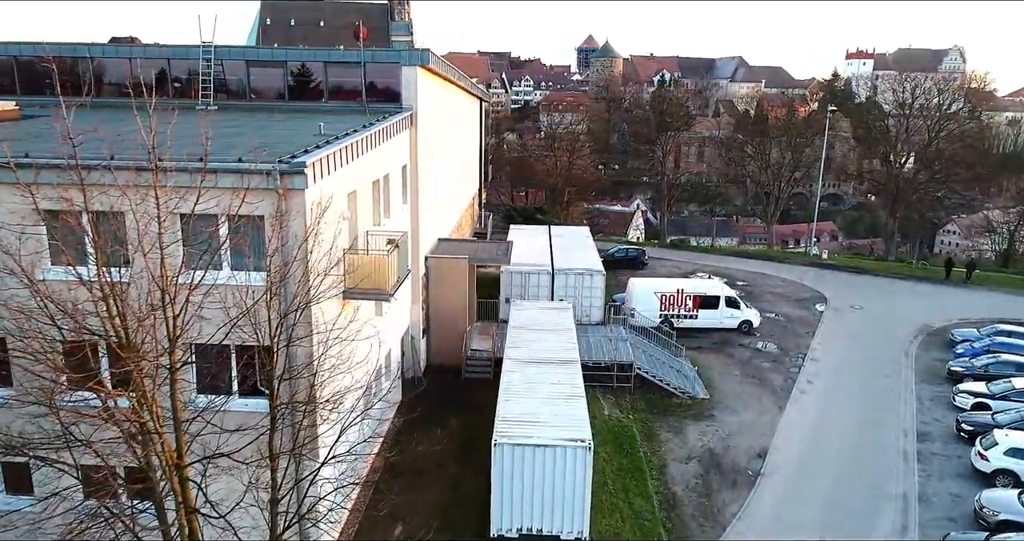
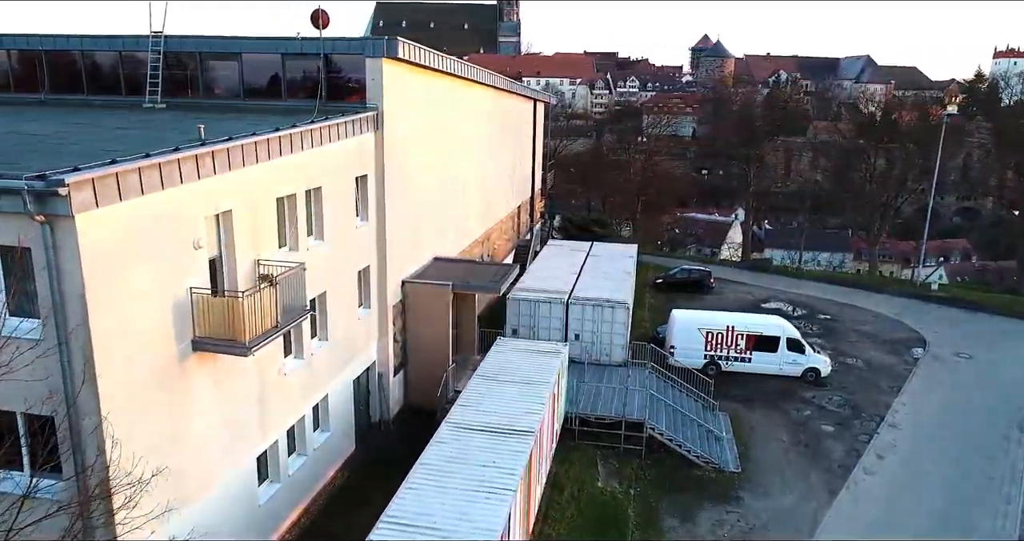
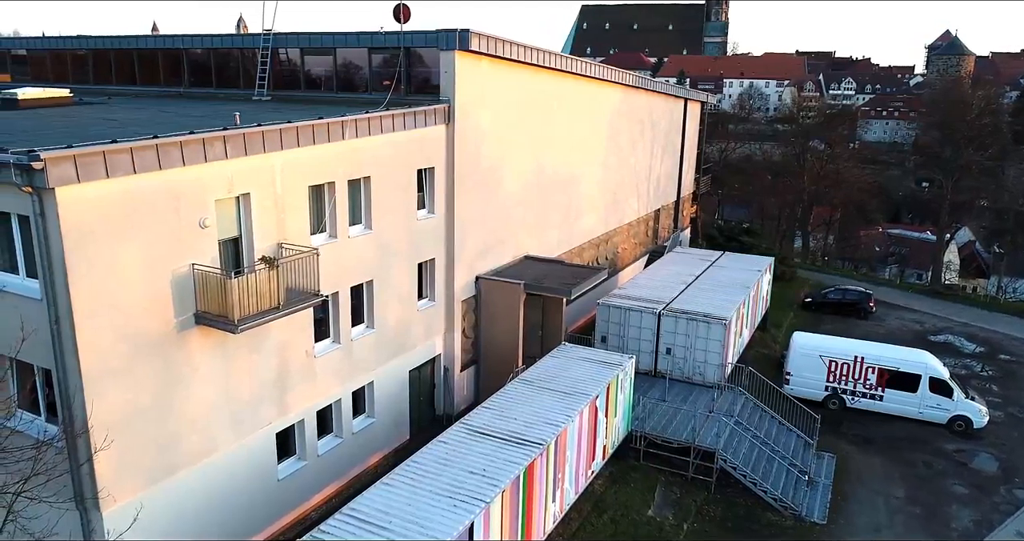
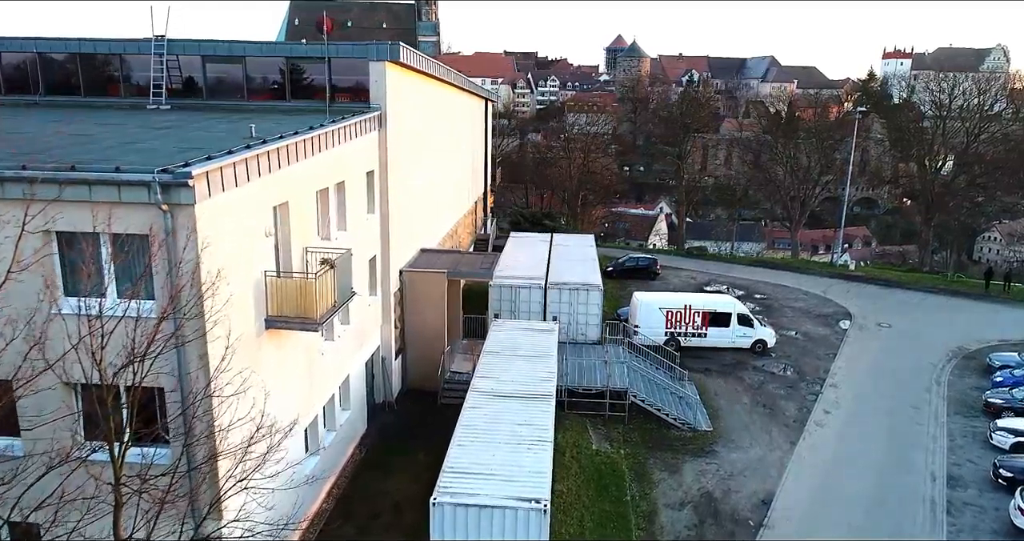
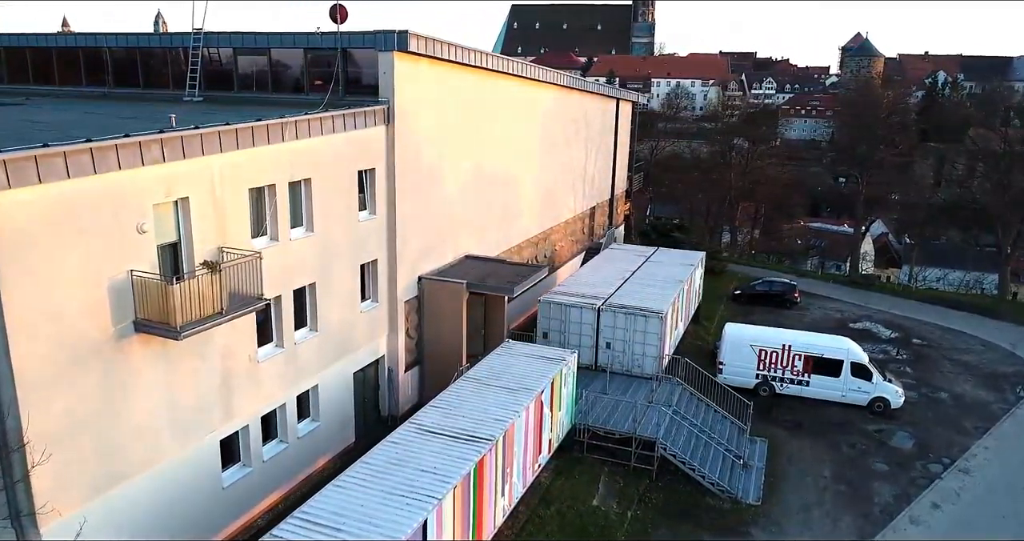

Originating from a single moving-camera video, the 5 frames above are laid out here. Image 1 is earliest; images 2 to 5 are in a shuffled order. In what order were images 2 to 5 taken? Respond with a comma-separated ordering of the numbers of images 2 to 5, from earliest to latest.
4, 2, 5, 3
